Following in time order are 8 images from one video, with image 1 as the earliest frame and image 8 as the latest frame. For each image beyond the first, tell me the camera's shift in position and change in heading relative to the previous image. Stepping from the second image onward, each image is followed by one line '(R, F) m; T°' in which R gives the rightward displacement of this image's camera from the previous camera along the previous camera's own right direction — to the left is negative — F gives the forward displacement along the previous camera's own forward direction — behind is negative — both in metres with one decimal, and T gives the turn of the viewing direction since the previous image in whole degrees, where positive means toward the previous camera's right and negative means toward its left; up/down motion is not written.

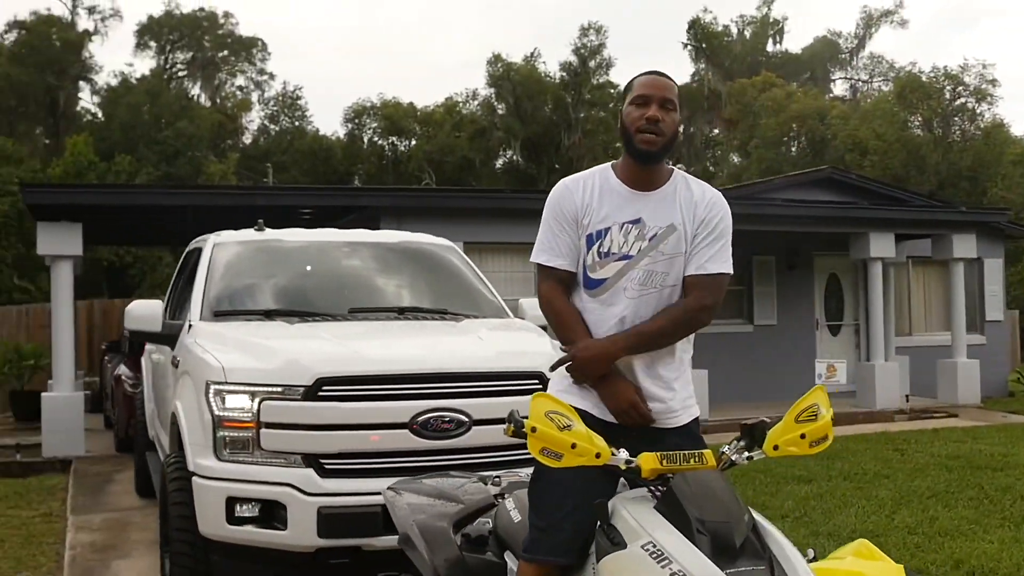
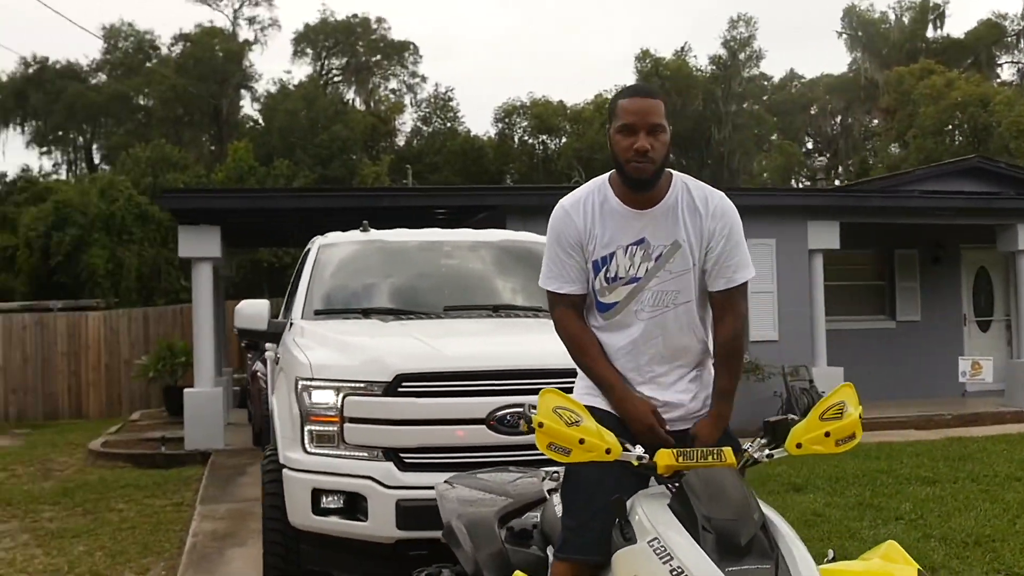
(+0.3, 0.0) m; -8°
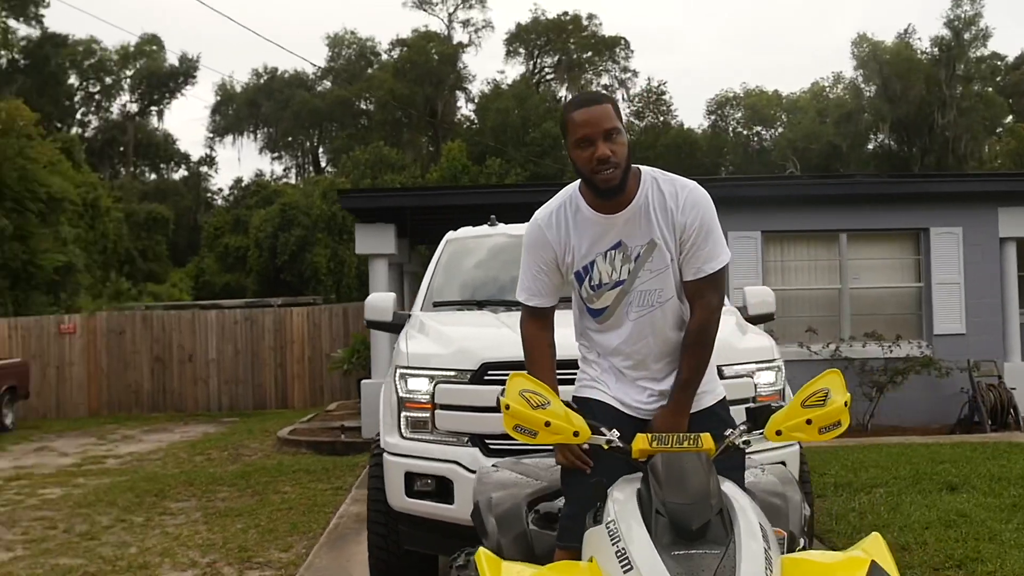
(+0.5, 0.0) m; -11°
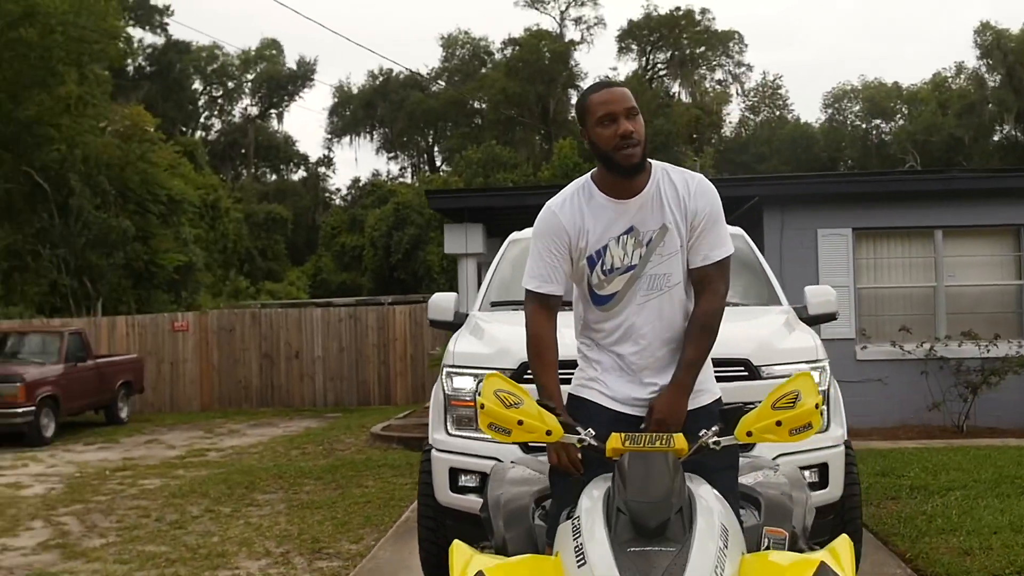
(+0.3, -0.1) m; -6°
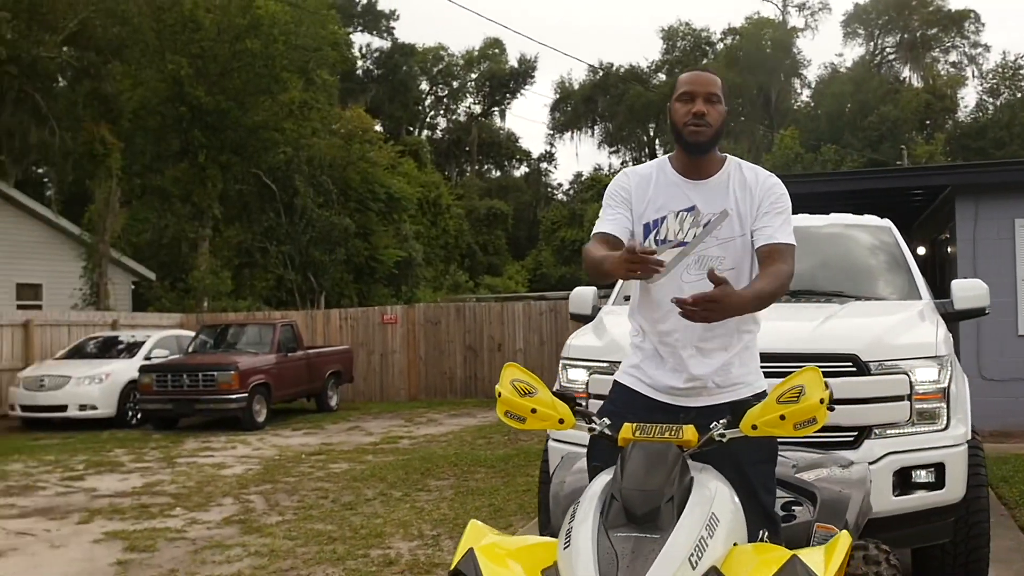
(+0.5, 0.0) m; -12°
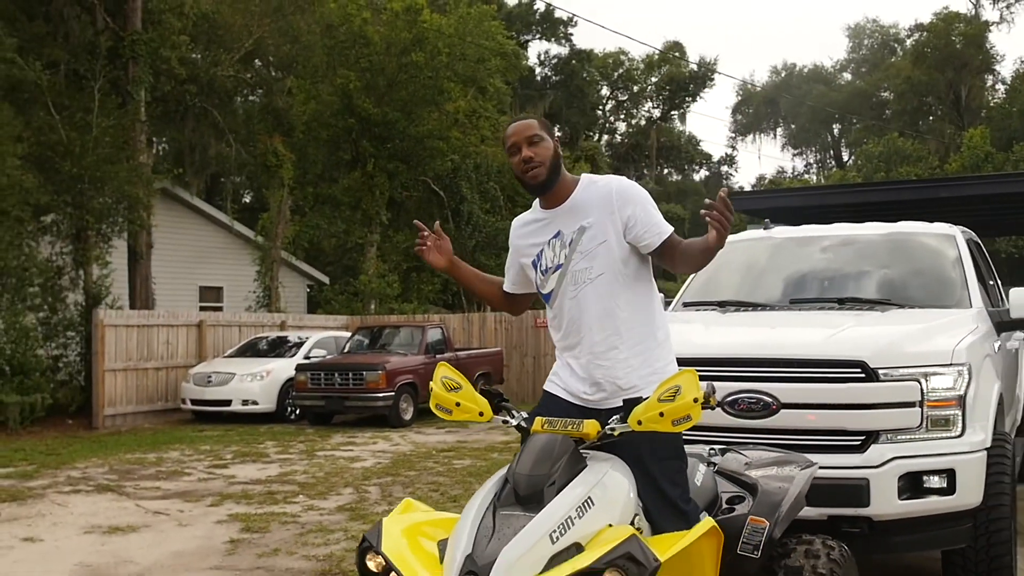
(+0.7, -0.3) m; -10°
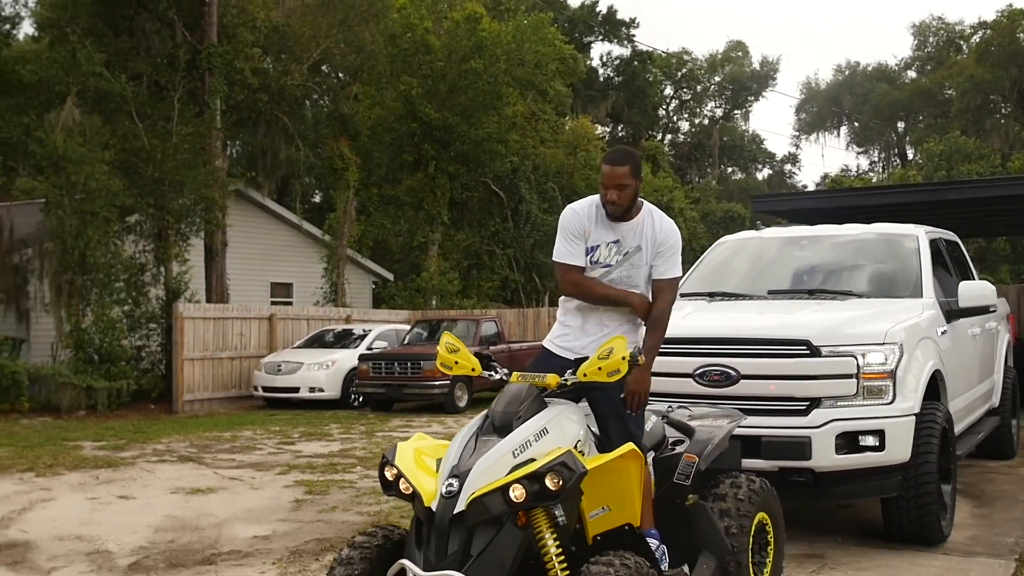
(+0.3, -0.9) m; -4°
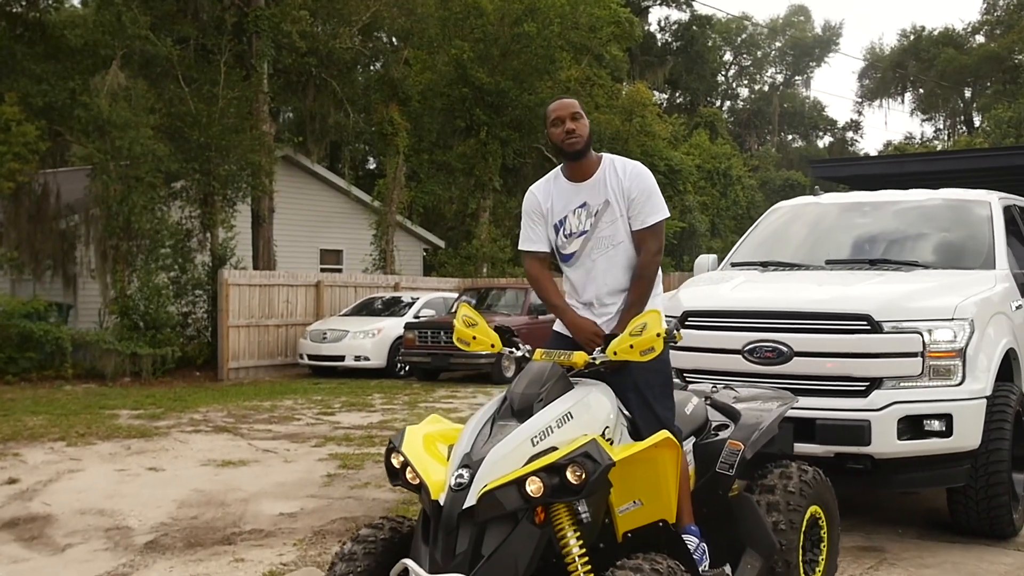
(+0.1, +0.4) m; -3°
